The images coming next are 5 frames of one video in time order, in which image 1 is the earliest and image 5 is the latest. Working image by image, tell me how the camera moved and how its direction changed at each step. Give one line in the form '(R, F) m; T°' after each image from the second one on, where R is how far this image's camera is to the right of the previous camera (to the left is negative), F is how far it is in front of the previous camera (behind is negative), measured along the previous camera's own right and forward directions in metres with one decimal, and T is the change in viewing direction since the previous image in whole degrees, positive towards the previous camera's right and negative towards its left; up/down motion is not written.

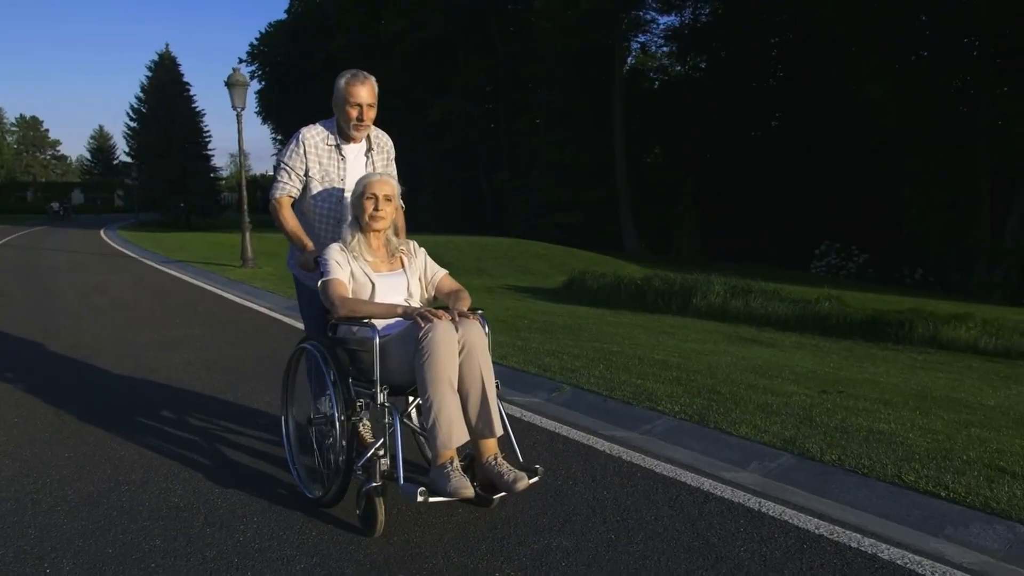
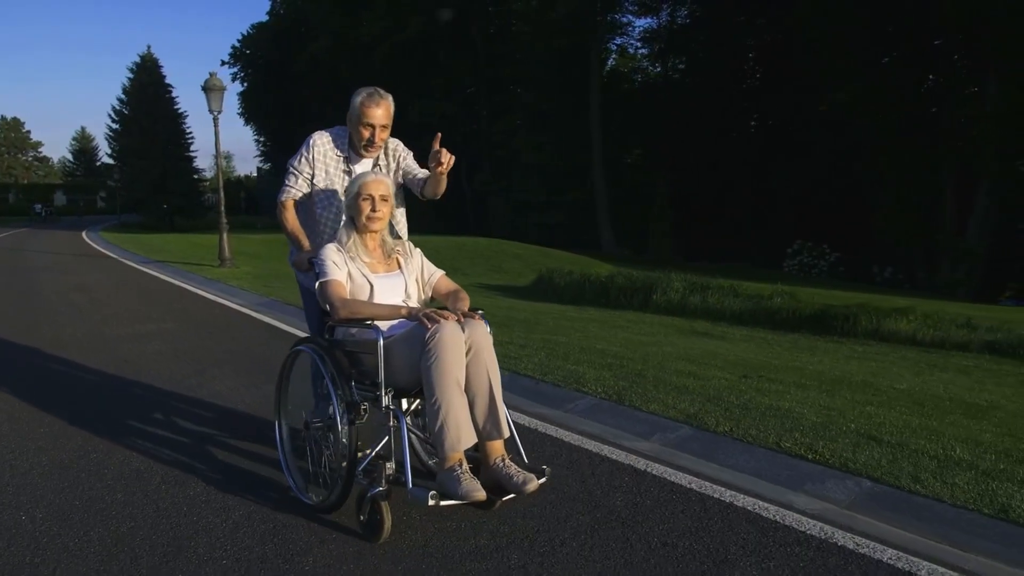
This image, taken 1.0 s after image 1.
(-0.3, +0.6) m; +1°
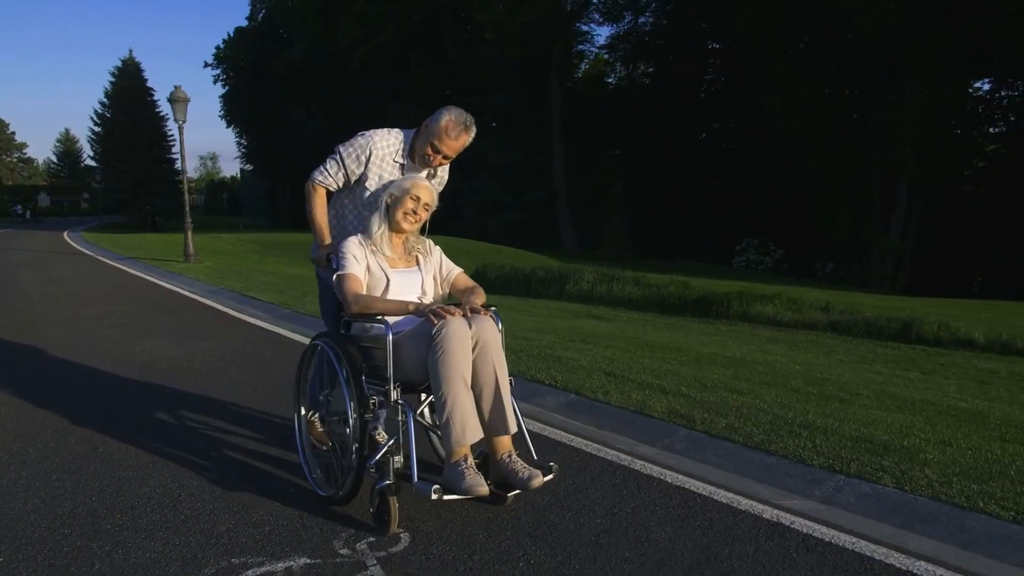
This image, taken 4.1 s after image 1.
(+0.4, -0.7) m; +1°
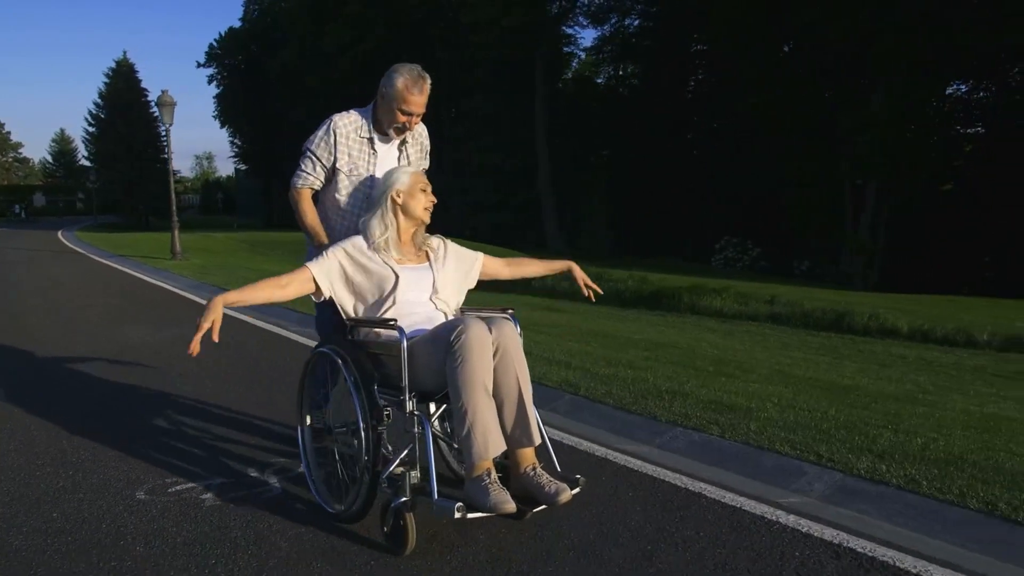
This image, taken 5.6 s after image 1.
(-0.3, +0.5) m; 0°
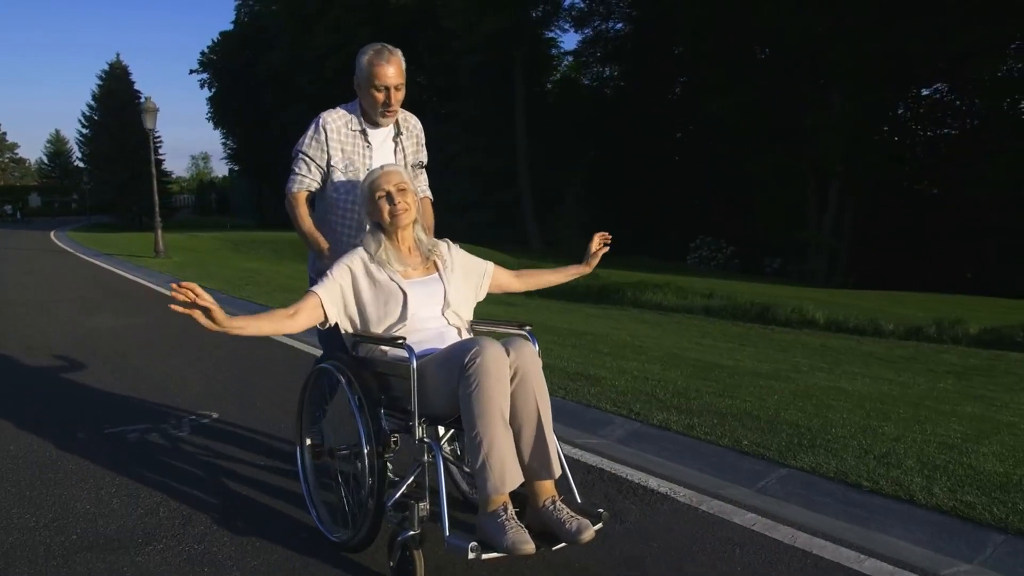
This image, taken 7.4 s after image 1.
(0.0, +0.1) m; 0°
